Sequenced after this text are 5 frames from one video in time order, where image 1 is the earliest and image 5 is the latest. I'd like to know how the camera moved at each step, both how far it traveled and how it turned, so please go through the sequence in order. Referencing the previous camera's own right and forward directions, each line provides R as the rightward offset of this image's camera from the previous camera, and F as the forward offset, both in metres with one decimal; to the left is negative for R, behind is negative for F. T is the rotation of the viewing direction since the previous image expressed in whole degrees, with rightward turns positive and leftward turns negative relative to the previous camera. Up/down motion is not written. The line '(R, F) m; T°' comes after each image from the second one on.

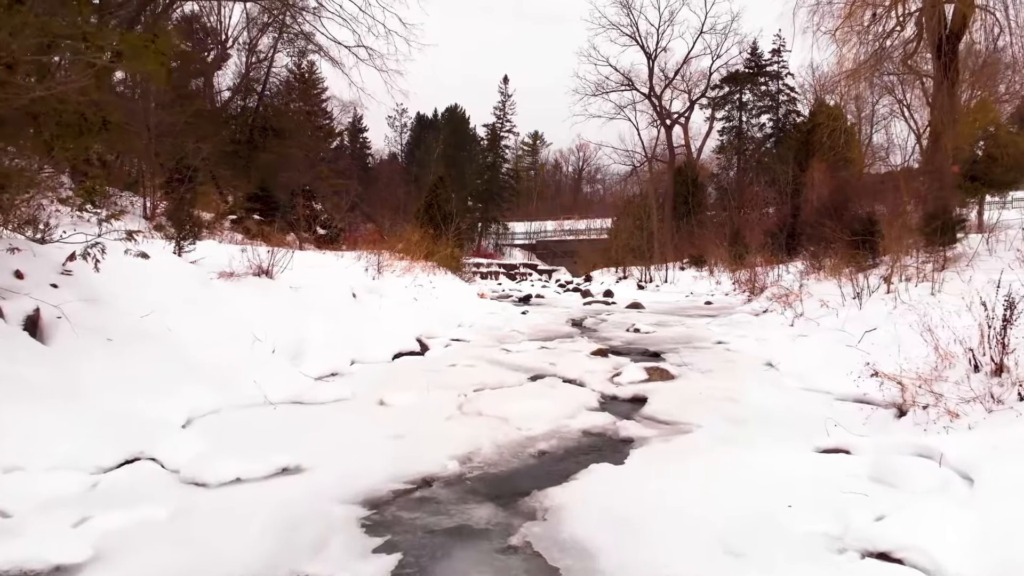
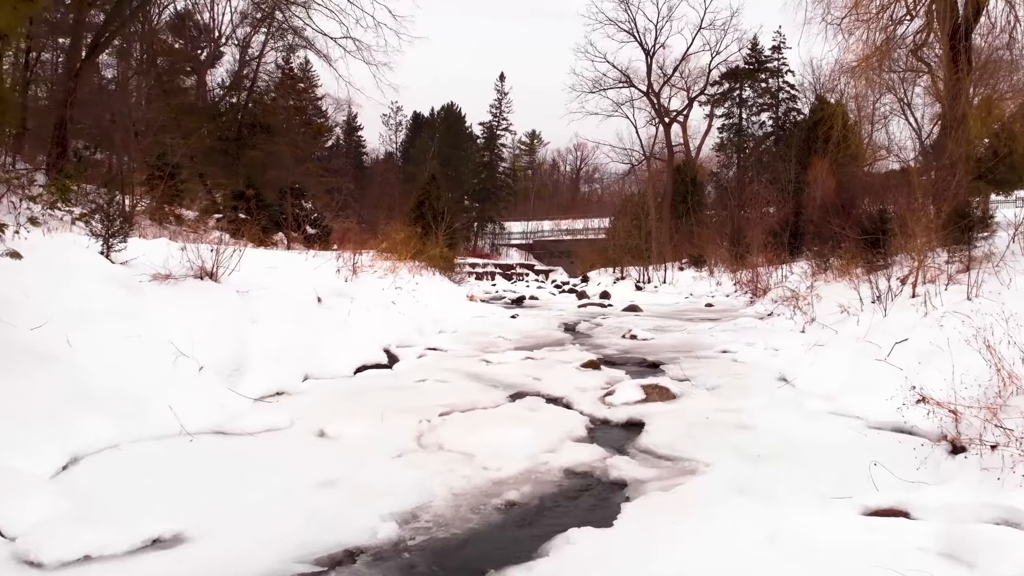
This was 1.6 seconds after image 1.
(+0.2, +0.7) m; 0°
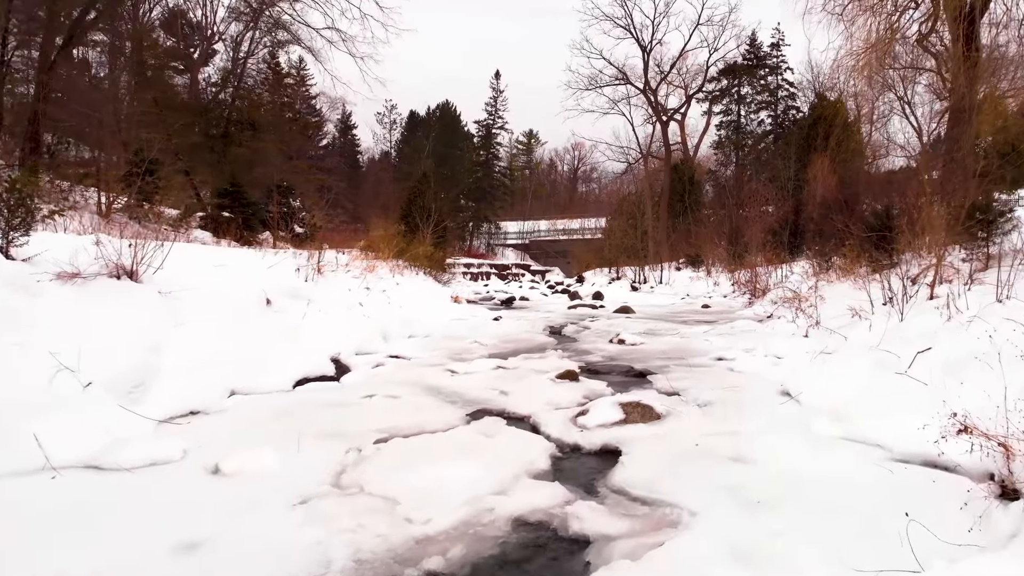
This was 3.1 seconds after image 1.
(+0.3, +0.6) m; 0°
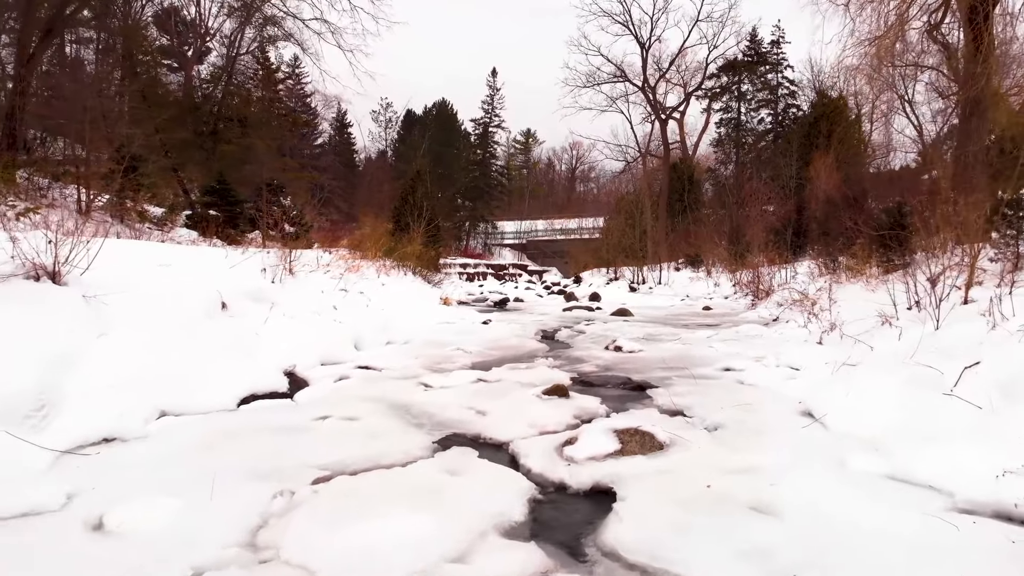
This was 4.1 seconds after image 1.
(+0.1, +0.6) m; 0°
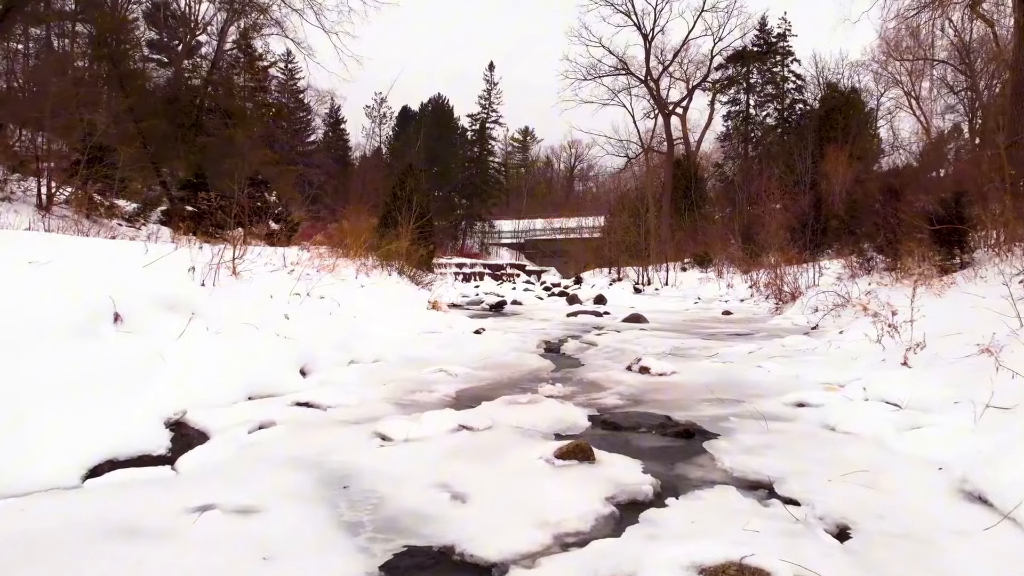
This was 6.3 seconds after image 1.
(0.0, +1.3) m; 0°
